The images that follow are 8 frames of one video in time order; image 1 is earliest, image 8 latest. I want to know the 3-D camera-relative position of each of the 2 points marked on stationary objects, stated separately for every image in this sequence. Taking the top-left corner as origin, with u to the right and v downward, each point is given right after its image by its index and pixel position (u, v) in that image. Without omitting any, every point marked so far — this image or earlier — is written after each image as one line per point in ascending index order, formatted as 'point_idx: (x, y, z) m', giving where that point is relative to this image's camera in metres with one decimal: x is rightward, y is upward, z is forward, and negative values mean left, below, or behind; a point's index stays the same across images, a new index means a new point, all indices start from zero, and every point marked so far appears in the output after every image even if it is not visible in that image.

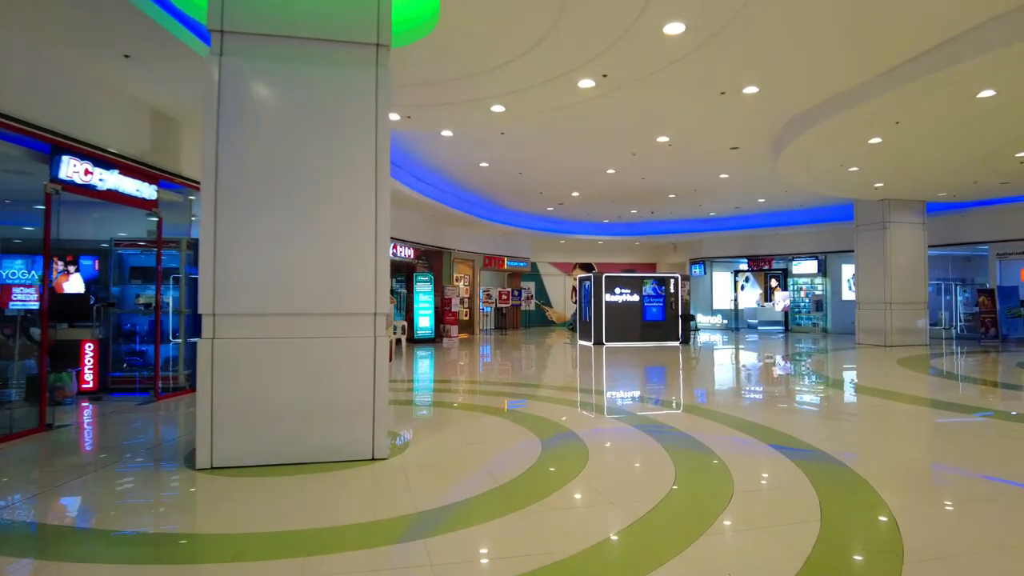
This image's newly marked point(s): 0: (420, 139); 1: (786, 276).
0: (-1.2, +1.9, +8.2) m
1: (+7.2, +0.3, +17.5) m
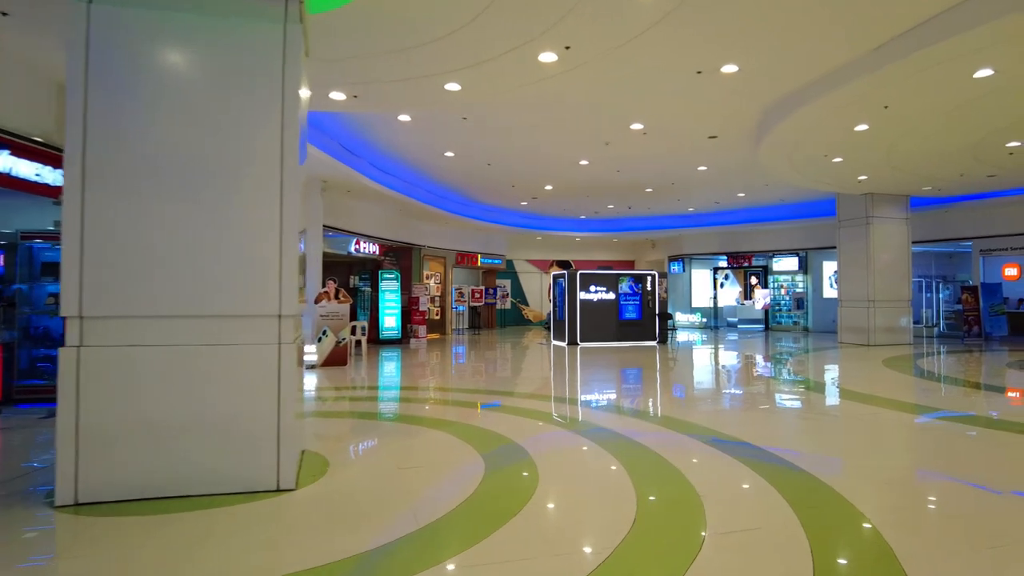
0: (-1.6, +1.9, +7.6) m
1: (+6.6, +0.4, +17.1) m
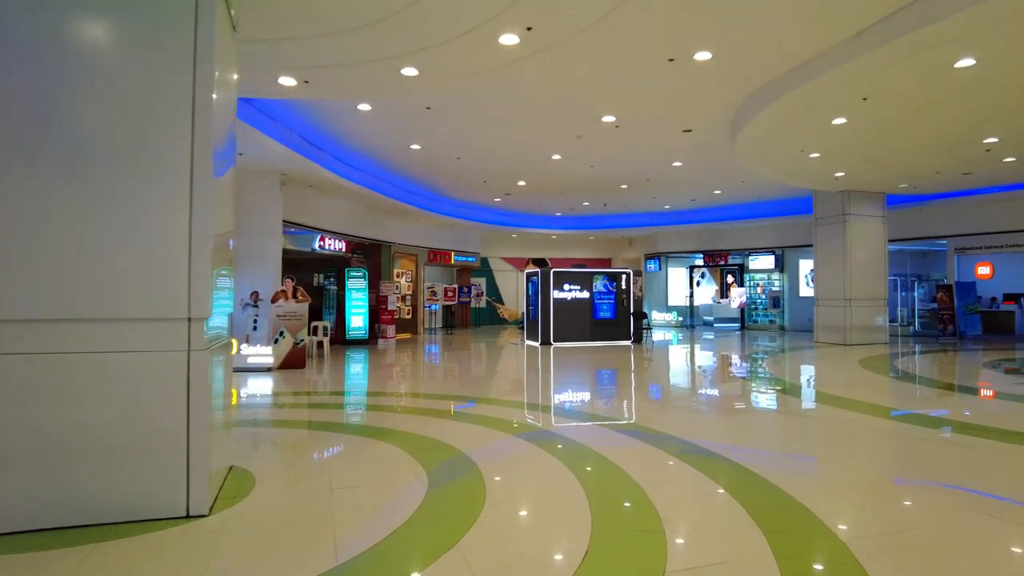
0: (-2.0, +1.9, +7.2) m
1: (+5.9, +0.4, +17.0) m
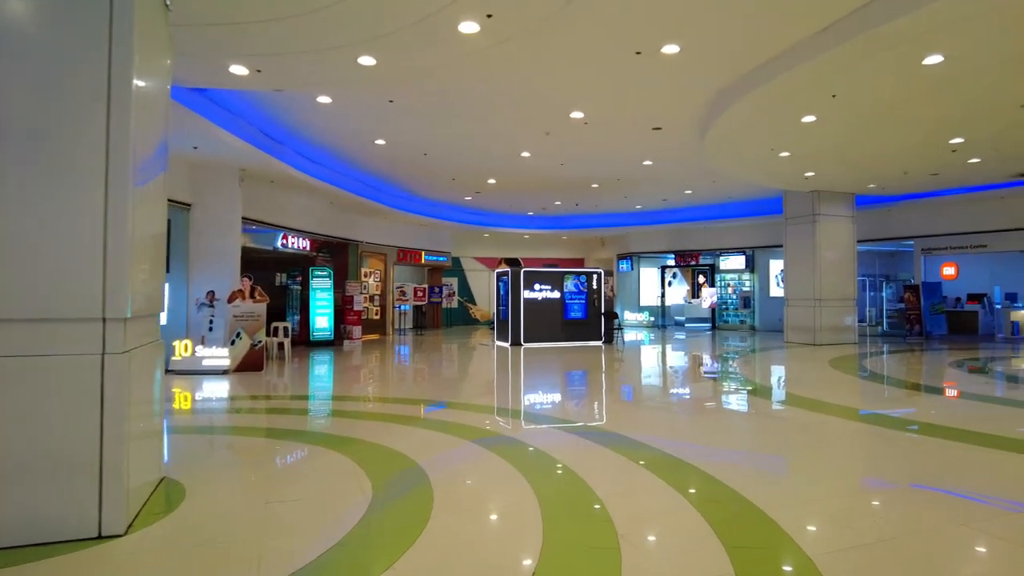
0: (-2.4, +1.9, +7.0) m
1: (+5.2, +0.4, +17.0) m
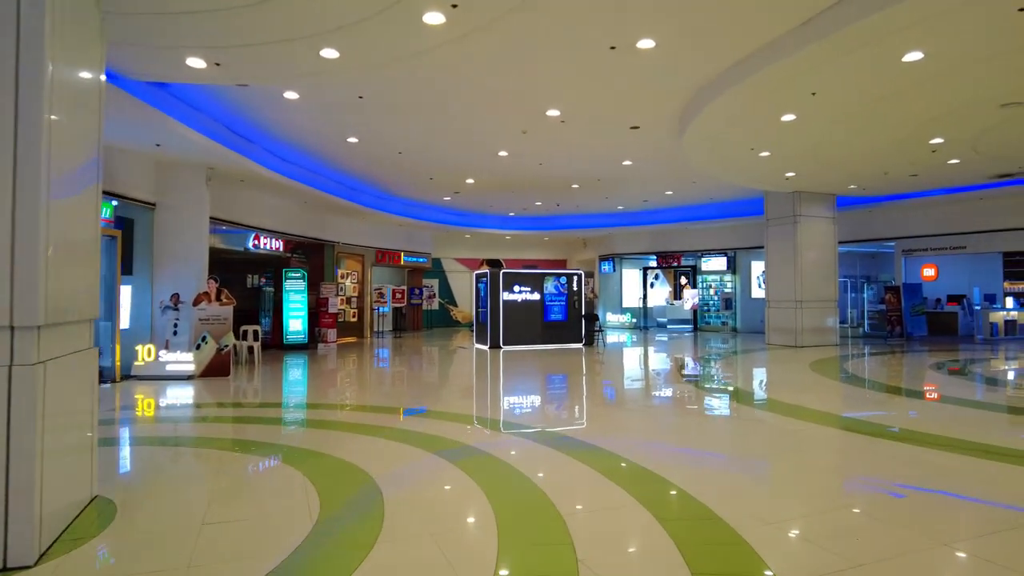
0: (-2.6, +1.9, +6.7) m
1: (+4.7, +0.4, +16.9) m
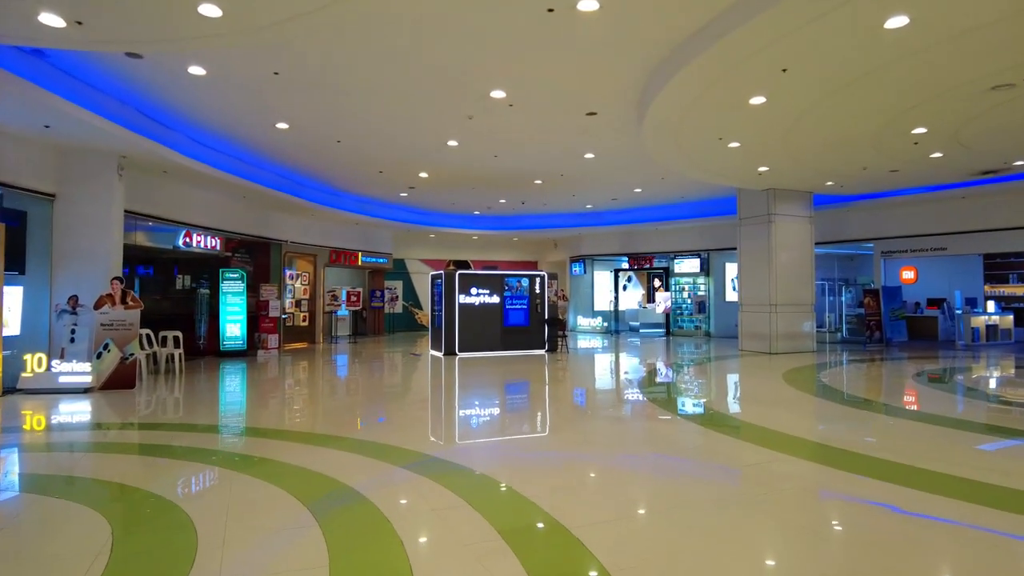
0: (-3.2, +1.9, +5.9) m
1: (+3.9, +0.3, +16.2) m
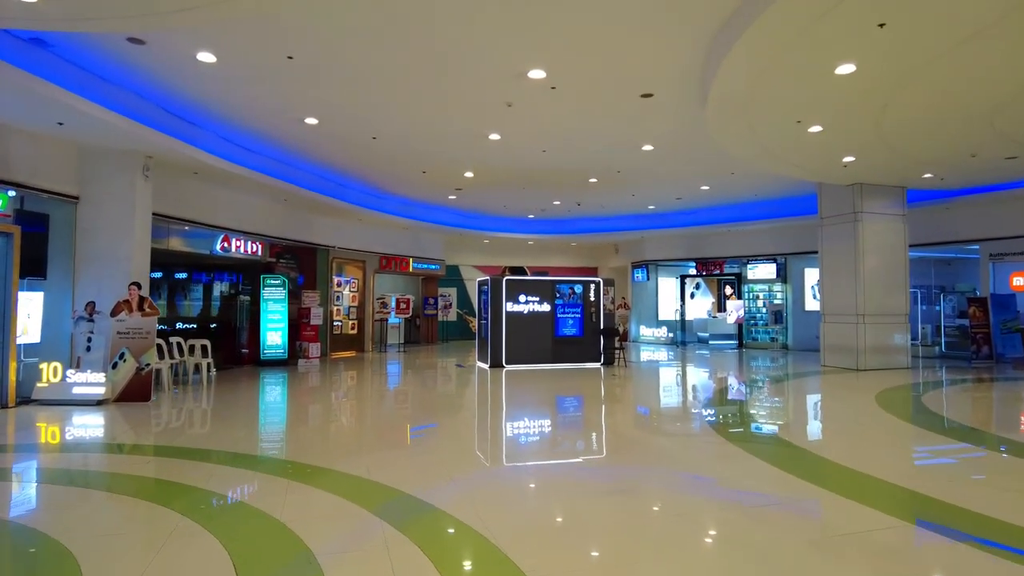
0: (-2.9, +1.8, +5.5) m
1: (+5.2, +0.1, +15.0) m
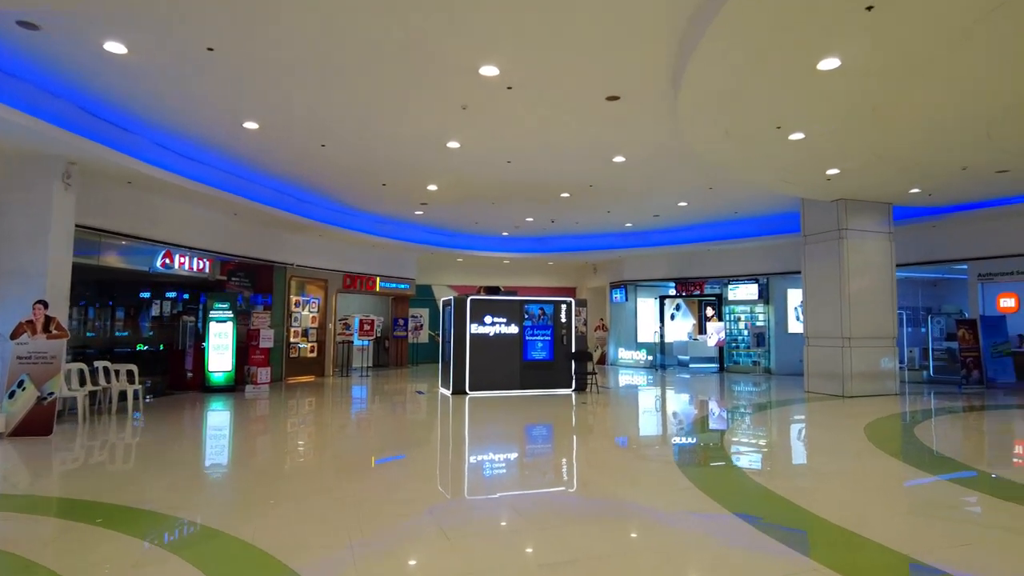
0: (-3.3, +1.7, +4.8) m
1: (+4.6, -0.3, +14.5) m
